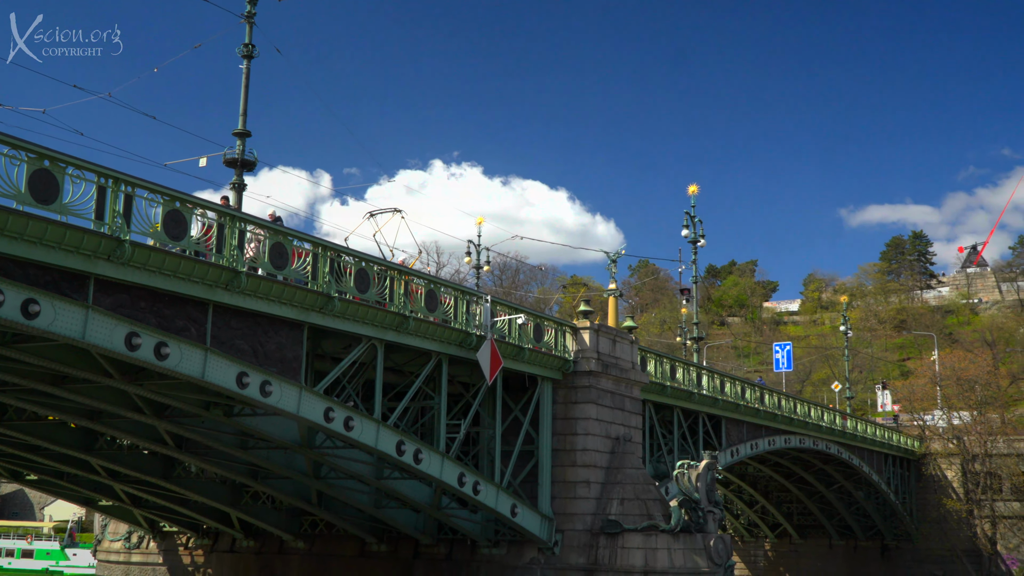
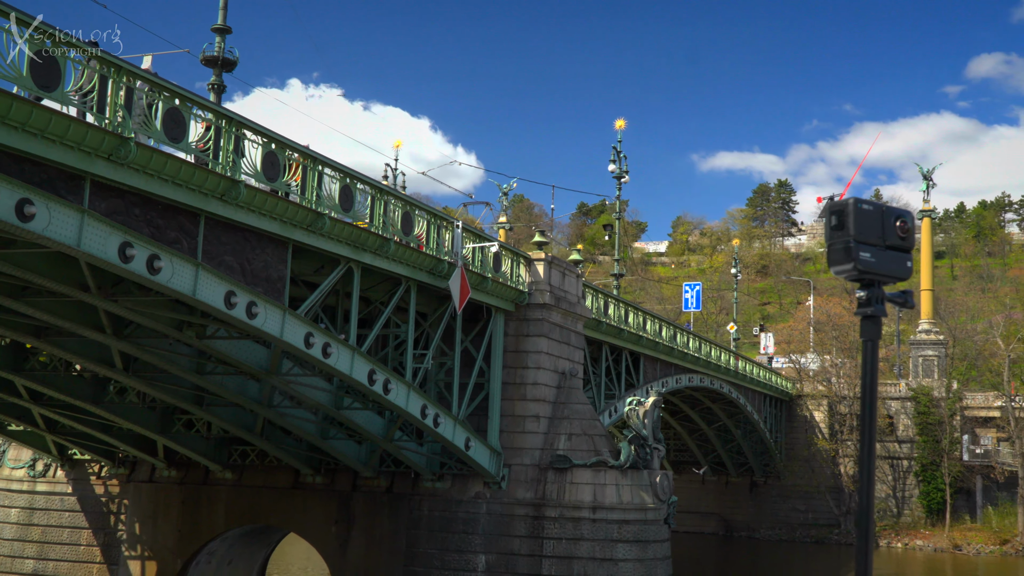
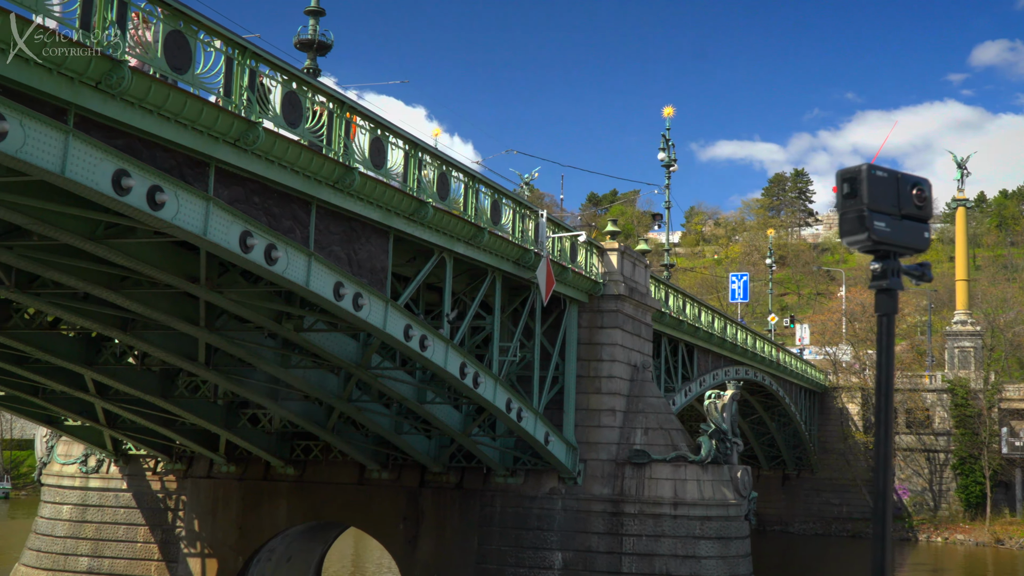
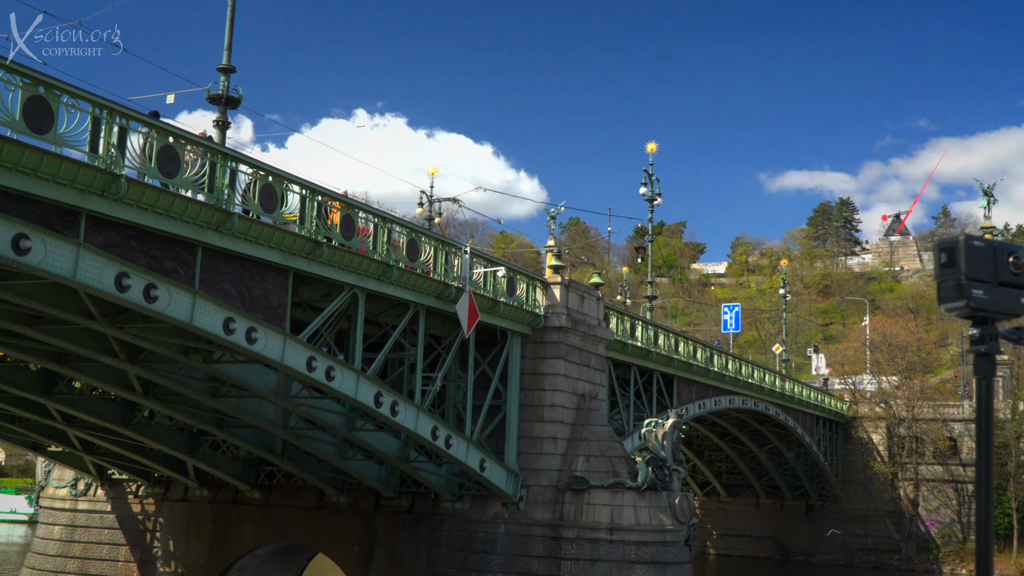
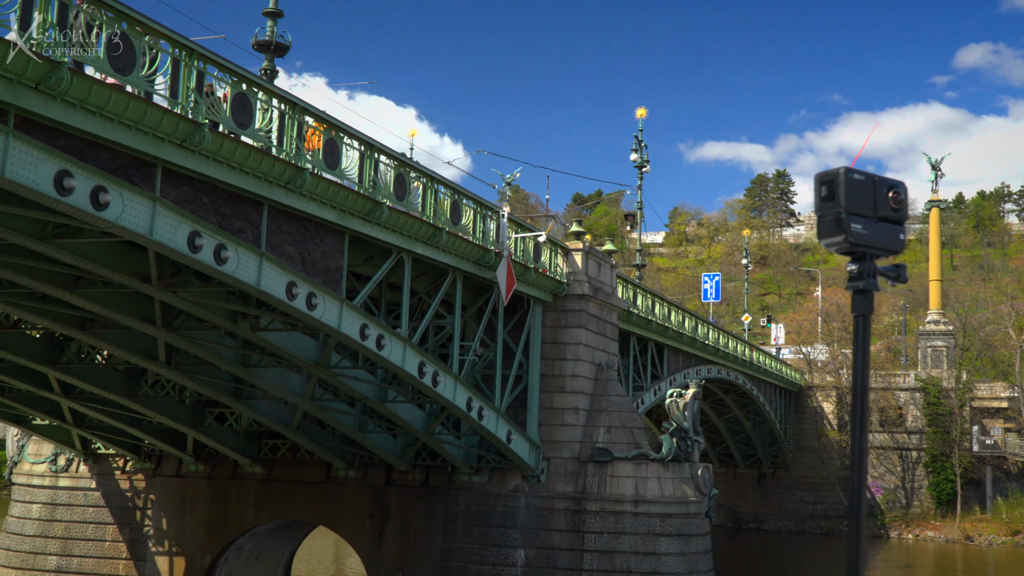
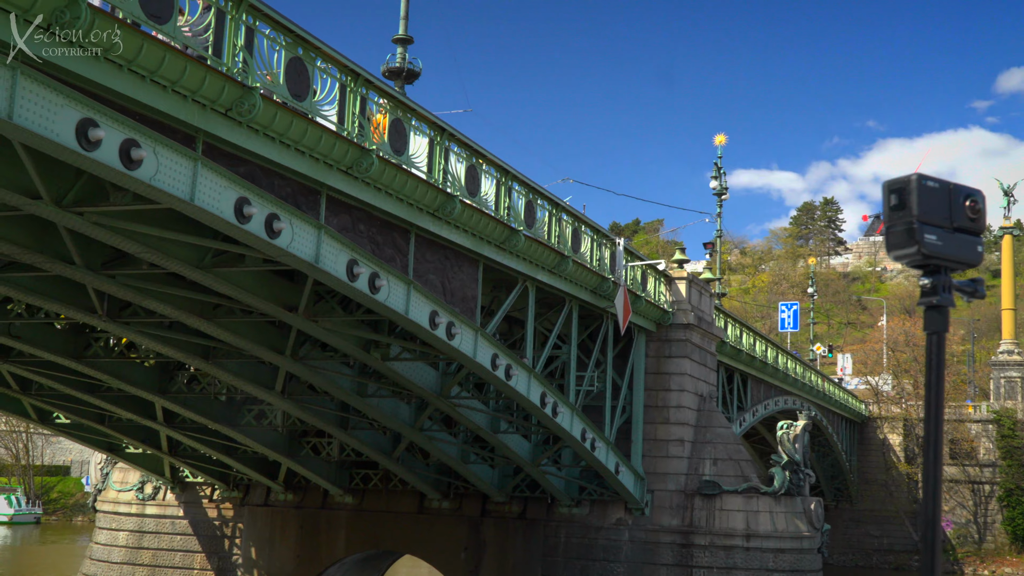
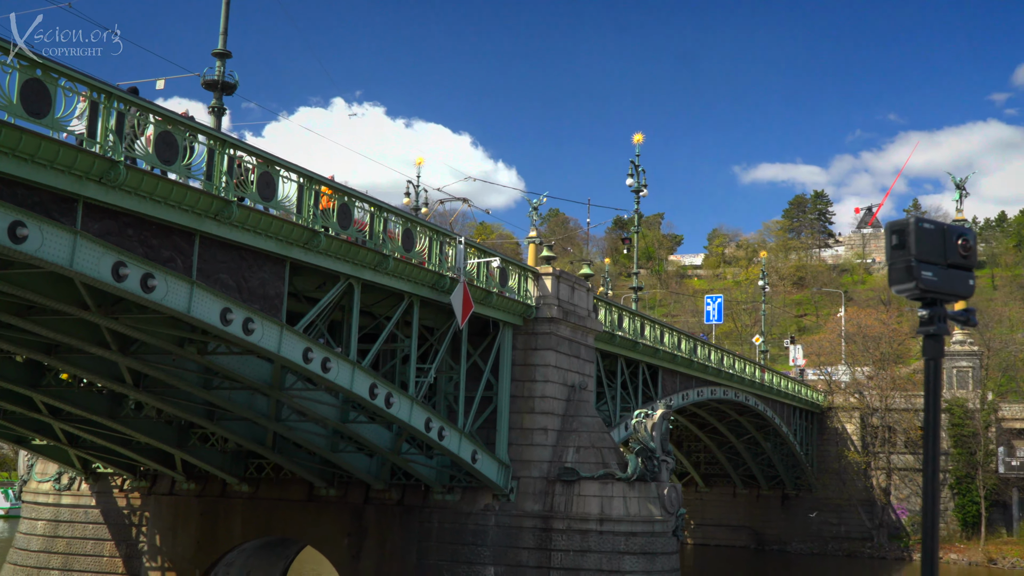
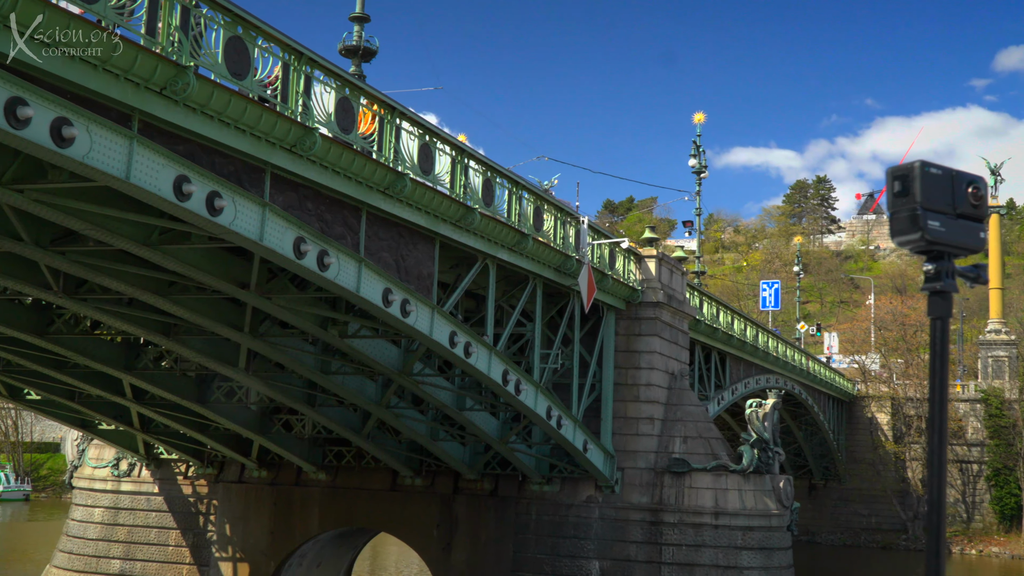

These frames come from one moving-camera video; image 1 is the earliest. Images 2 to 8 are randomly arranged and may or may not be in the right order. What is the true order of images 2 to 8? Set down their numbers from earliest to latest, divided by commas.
4, 7, 2, 5, 3, 8, 6
